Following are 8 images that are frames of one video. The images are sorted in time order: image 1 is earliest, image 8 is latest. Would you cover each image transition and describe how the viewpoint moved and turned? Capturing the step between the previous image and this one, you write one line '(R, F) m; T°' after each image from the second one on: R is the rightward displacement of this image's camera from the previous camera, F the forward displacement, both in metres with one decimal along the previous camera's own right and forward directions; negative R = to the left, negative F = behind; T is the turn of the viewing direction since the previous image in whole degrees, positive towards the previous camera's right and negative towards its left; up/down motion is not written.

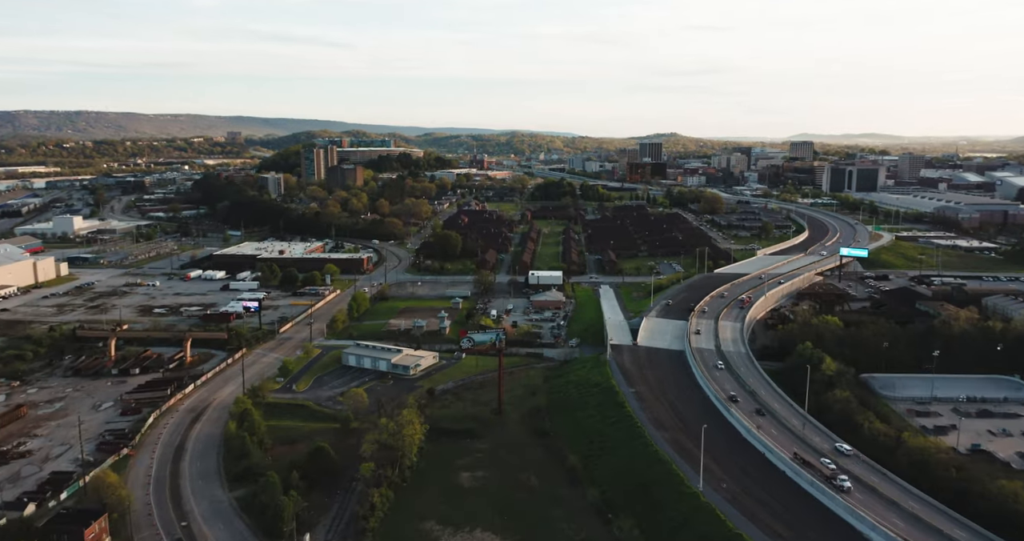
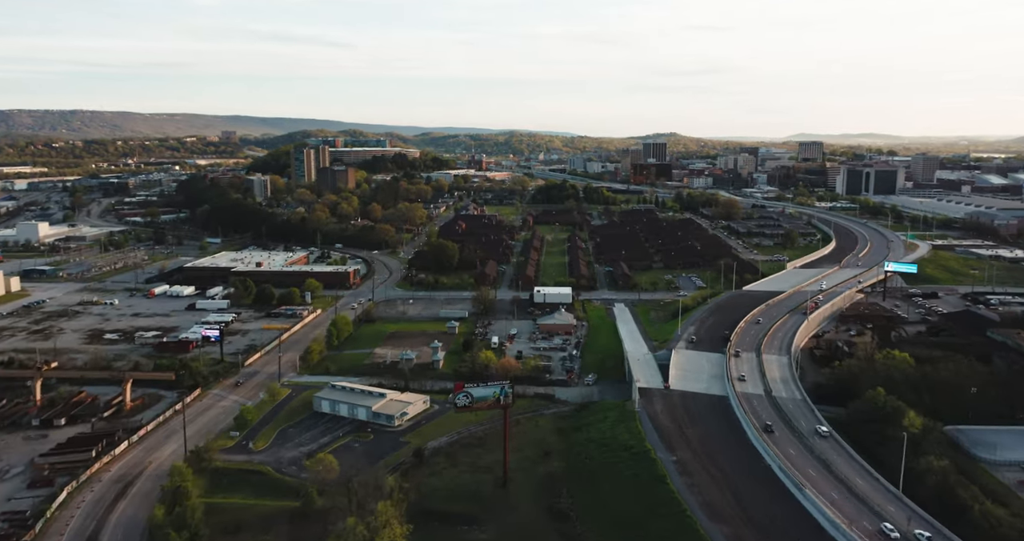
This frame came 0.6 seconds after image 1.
(-0.2, +4.0) m; 0°
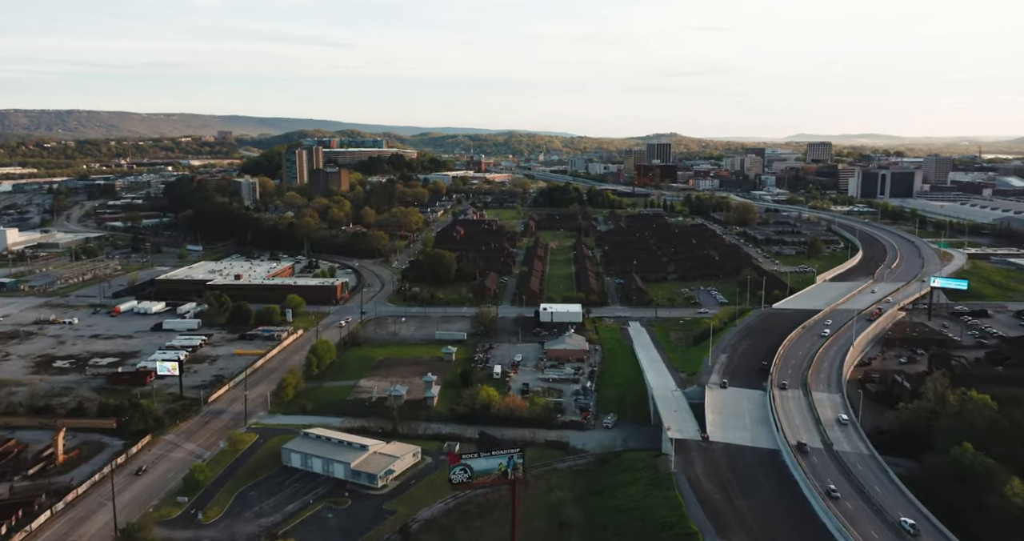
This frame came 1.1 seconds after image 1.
(-0.2, +3.2) m; 0°
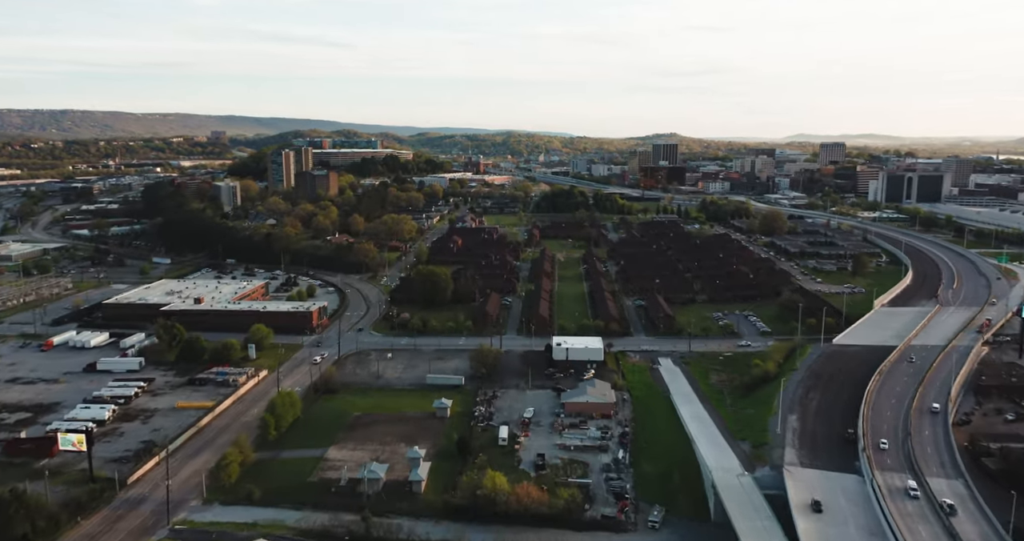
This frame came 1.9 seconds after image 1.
(-0.3, +4.8) m; 0°
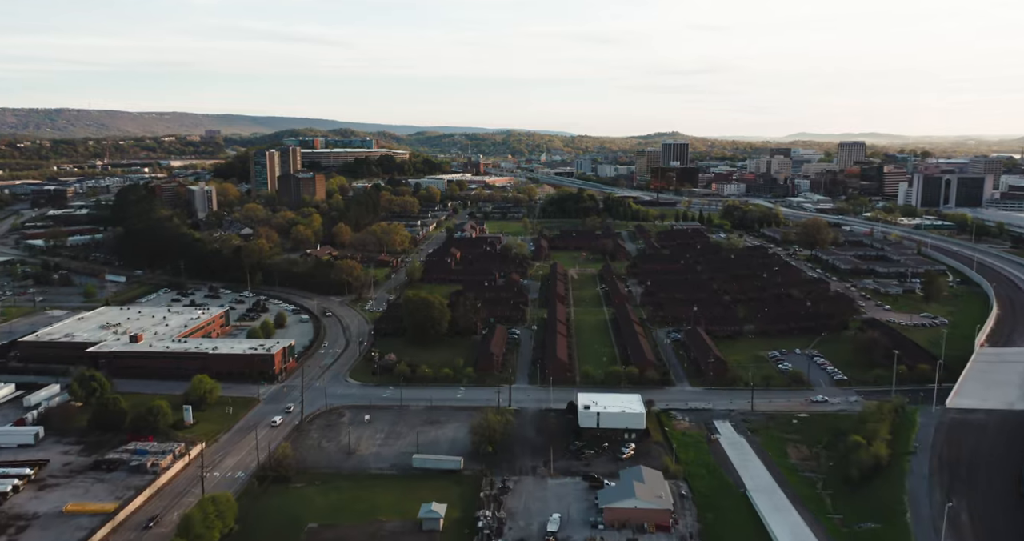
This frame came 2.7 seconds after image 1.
(-0.4, +5.6) m; 0°
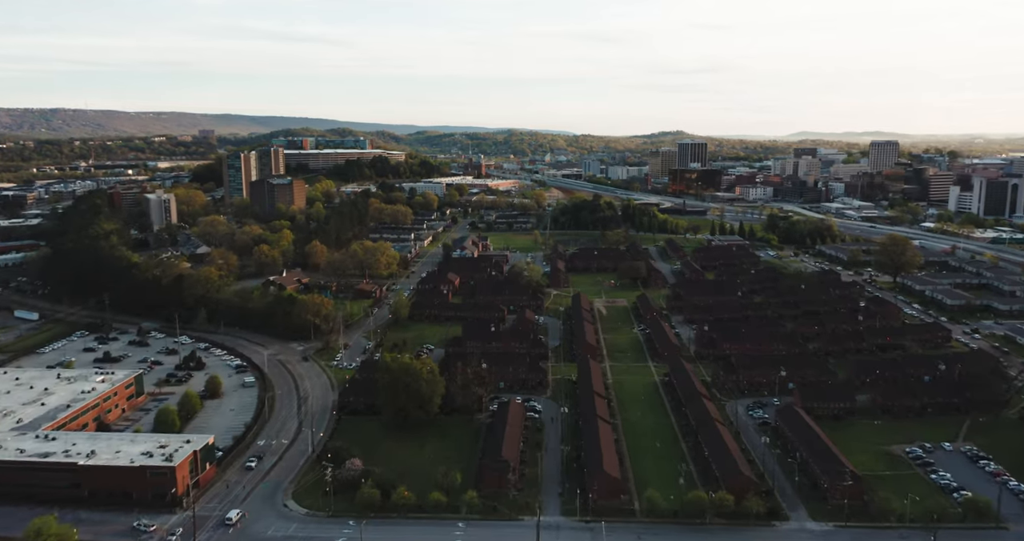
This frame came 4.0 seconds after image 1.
(-0.5, +7.7) m; 0°
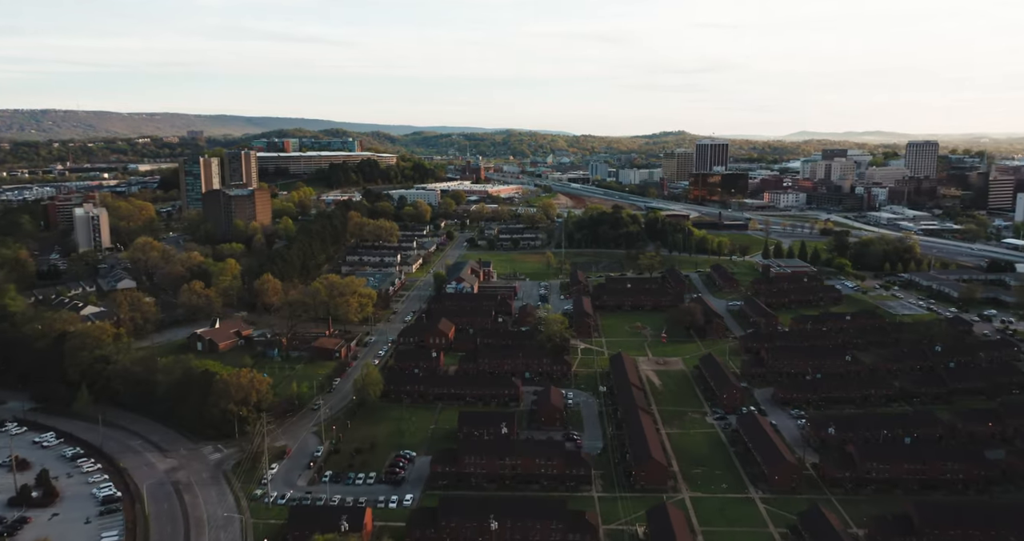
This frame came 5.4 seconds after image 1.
(-0.5, +8.5) m; 0°
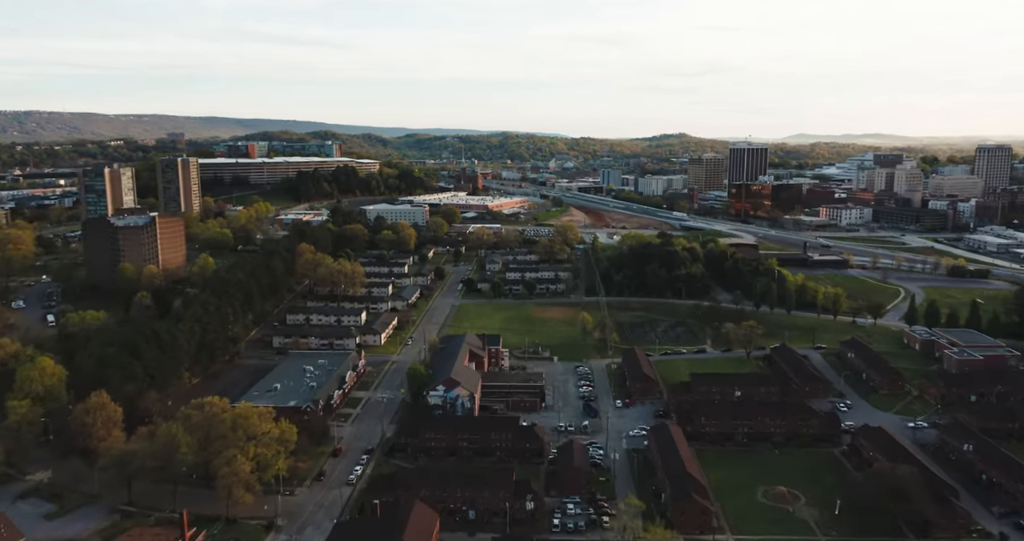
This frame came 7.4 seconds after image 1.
(-0.8, +12.6) m; 0°
